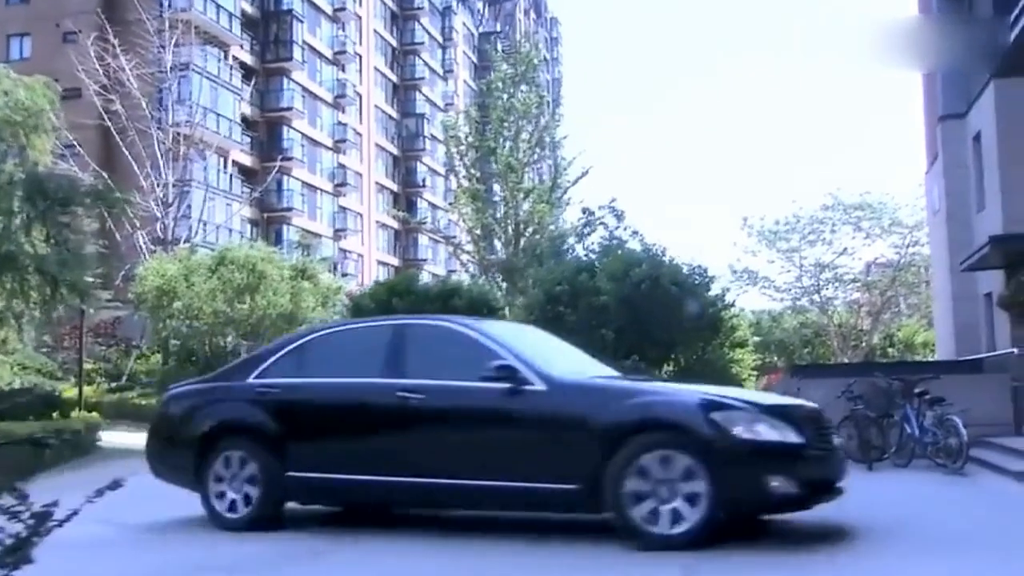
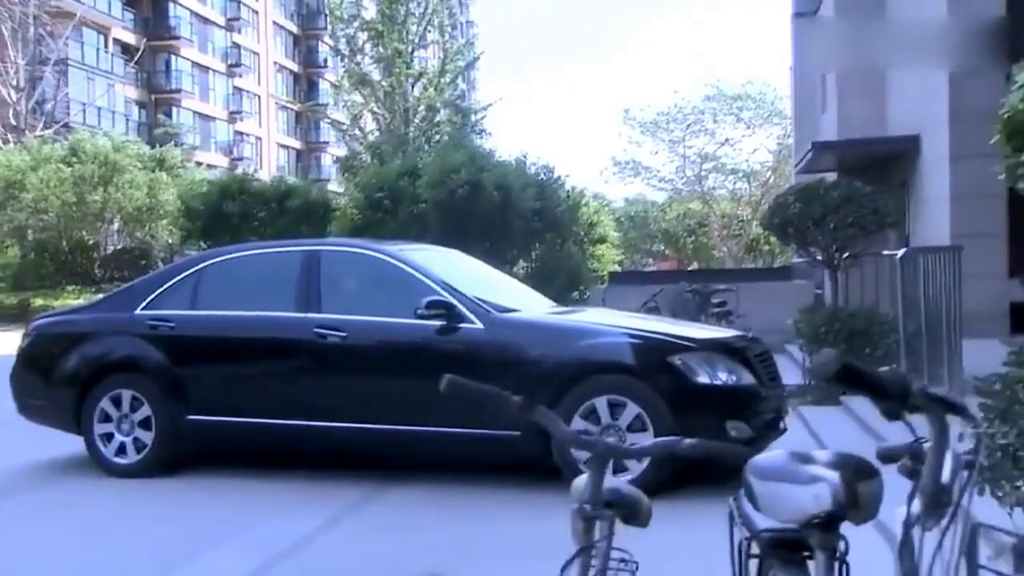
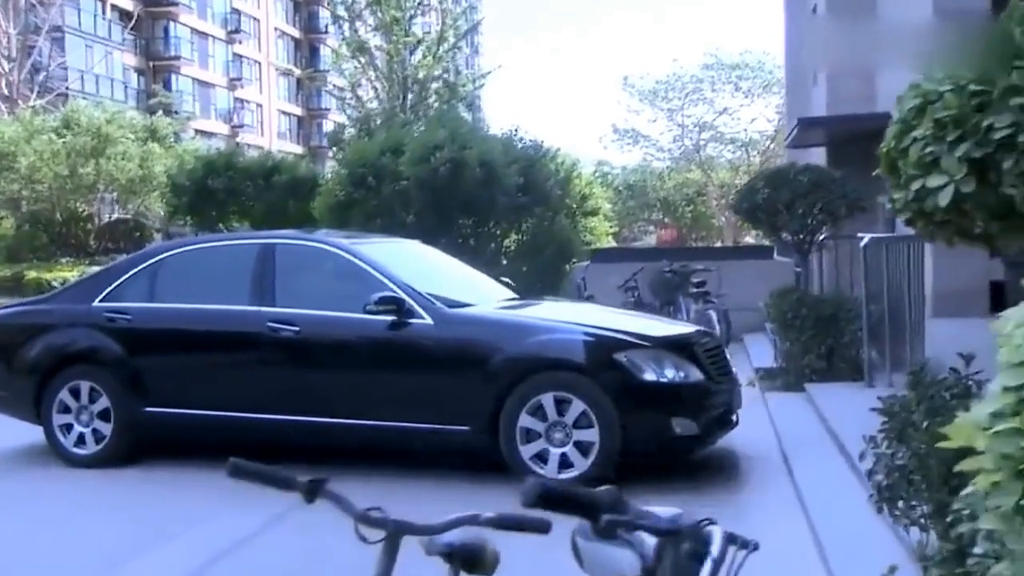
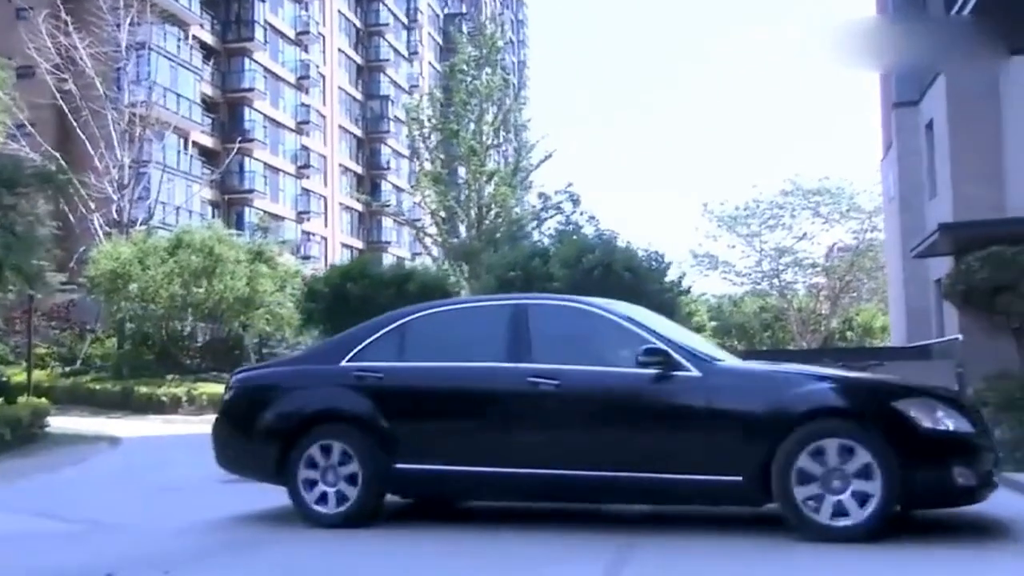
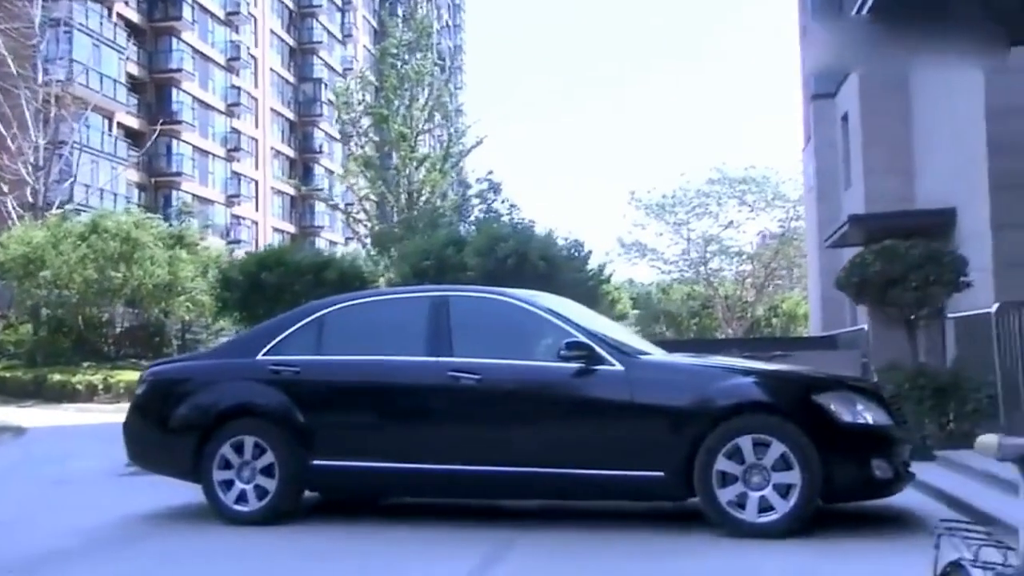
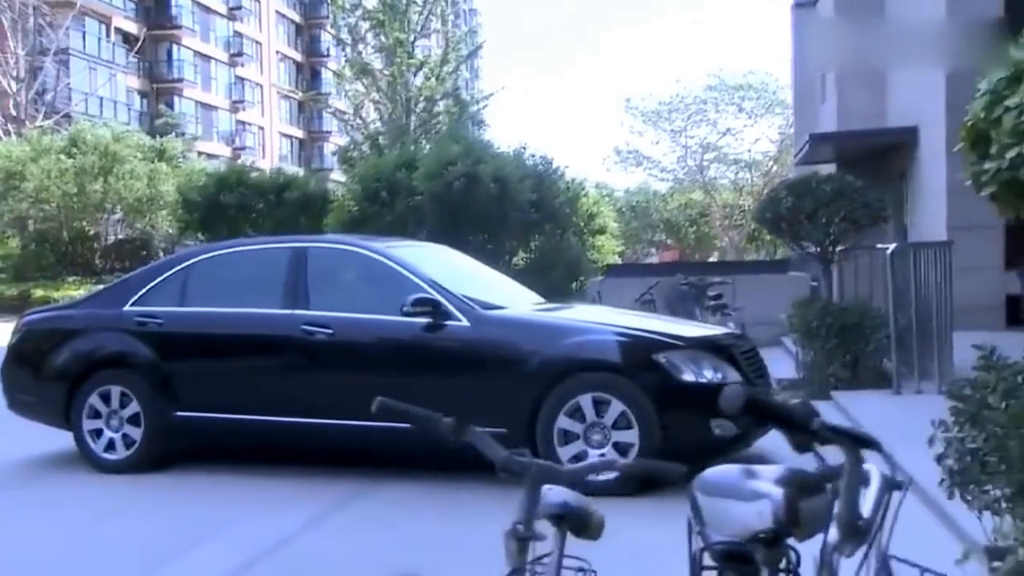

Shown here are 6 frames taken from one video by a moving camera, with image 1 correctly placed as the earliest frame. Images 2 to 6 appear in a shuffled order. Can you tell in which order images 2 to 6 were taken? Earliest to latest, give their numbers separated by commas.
4, 5, 2, 6, 3
